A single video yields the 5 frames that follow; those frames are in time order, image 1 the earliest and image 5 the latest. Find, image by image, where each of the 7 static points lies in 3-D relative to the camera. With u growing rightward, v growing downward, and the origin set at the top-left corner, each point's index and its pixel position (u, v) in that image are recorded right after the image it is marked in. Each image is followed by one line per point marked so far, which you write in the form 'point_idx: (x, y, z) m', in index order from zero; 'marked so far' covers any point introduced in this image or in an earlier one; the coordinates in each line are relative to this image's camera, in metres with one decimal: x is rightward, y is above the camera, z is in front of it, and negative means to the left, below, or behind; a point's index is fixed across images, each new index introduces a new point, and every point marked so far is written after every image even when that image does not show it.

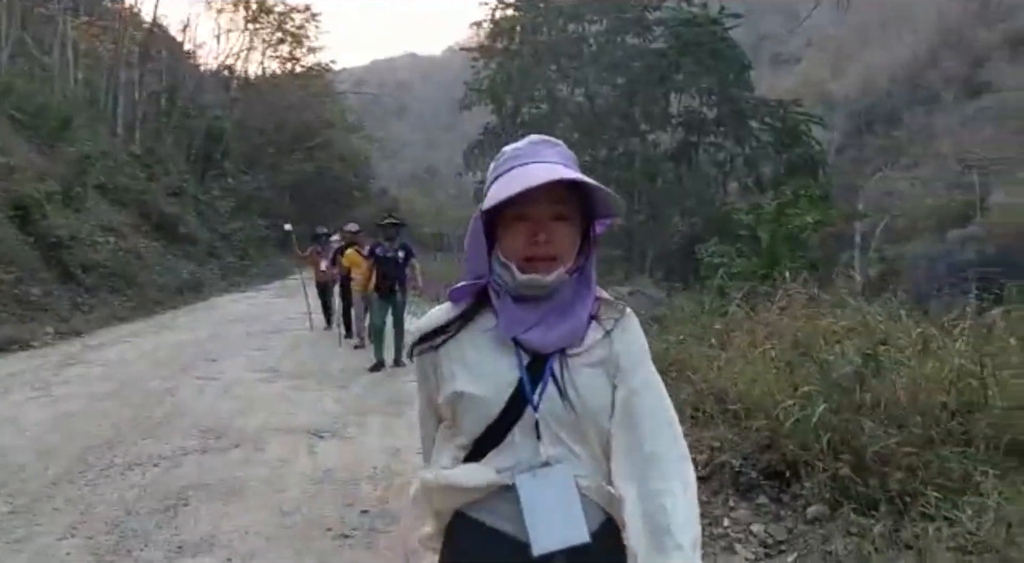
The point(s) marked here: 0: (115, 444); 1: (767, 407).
0: (-2.8, -1.2, +7.3) m
1: (+1.4, -0.7, +5.6) m
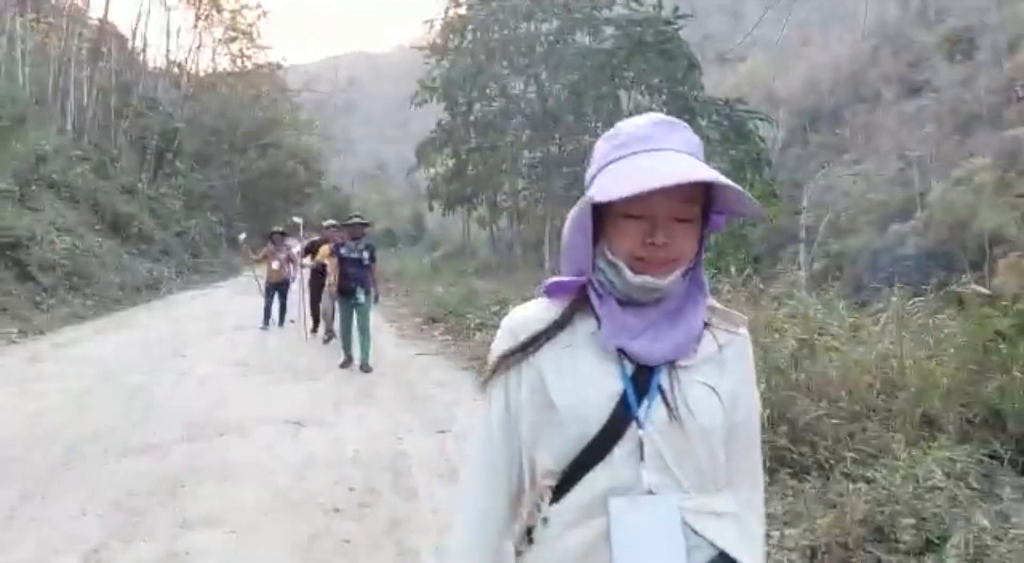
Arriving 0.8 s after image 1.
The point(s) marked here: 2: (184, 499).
0: (-3.1, -1.1, +7.7) m
1: (+1.2, -0.7, +6.2) m
2: (-1.9, -1.2, +5.8) m
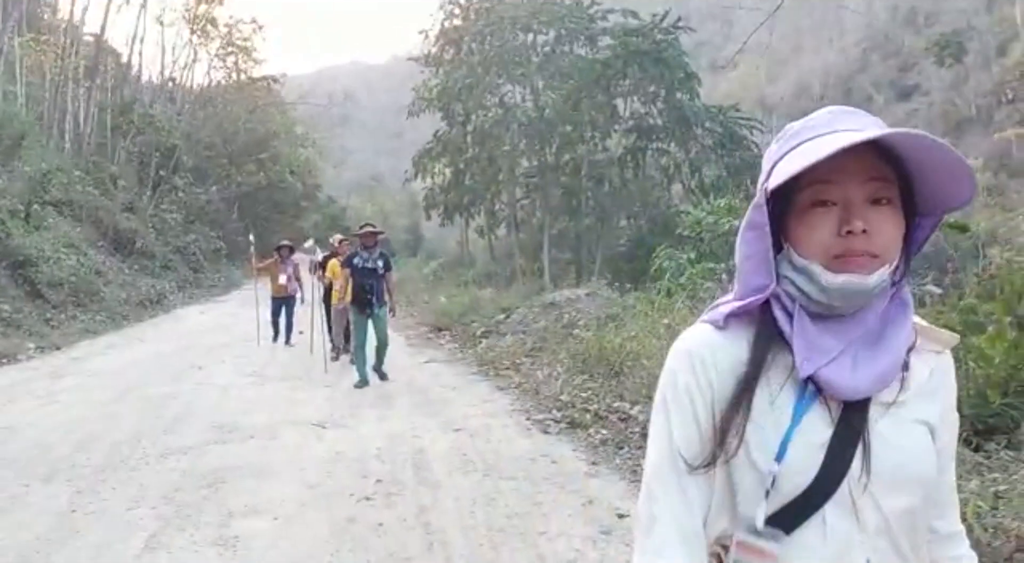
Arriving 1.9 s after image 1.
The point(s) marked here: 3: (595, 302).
0: (-3.0, -1.3, +8.3) m
1: (+1.3, -0.7, +6.8) m
2: (-1.8, -1.3, +6.4) m
3: (+1.1, -0.3, +13.7) m
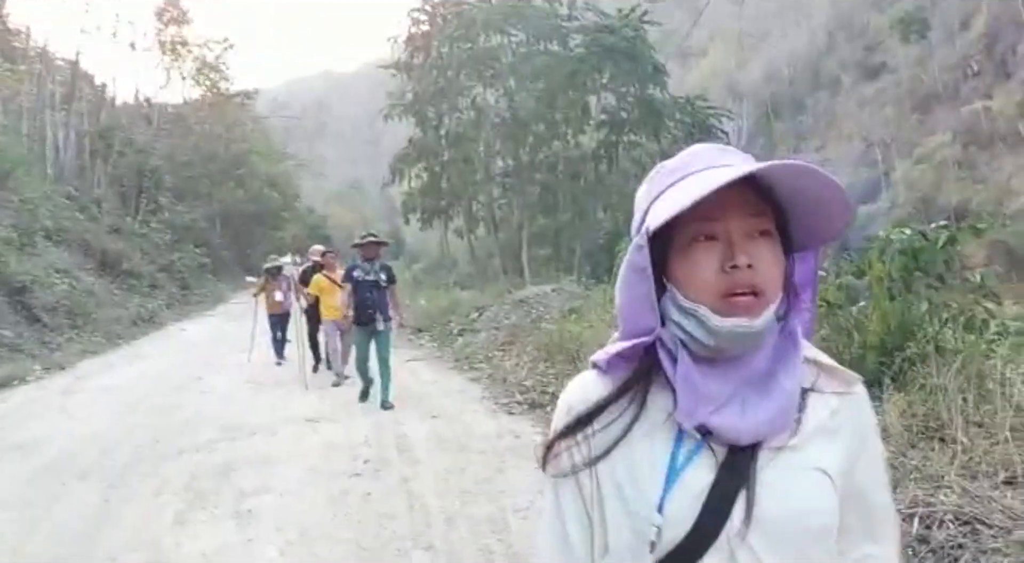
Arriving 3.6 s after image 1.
0: (-3.2, -1.5, +9.4) m
1: (+1.0, -0.7, +8.0) m
2: (-2.0, -1.4, +7.5) m
3: (+0.7, -0.2, +14.9) m
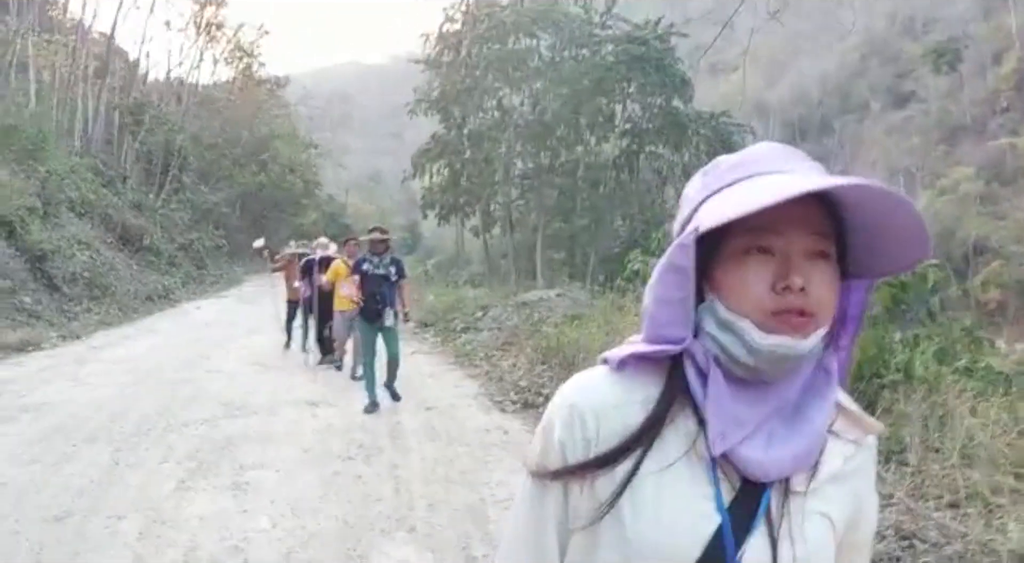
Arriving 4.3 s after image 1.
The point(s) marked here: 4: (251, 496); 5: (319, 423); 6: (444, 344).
0: (-3.3, -1.2, +9.8) m
1: (+1.0, -0.8, +8.3) m
2: (-2.1, -1.3, +7.8) m
3: (+0.8, -0.3, +15.2) m
4: (-1.7, -1.4, +6.6) m
5: (-1.7, -1.2, +8.9) m
6: (-0.9, -0.9, +14.6) m
